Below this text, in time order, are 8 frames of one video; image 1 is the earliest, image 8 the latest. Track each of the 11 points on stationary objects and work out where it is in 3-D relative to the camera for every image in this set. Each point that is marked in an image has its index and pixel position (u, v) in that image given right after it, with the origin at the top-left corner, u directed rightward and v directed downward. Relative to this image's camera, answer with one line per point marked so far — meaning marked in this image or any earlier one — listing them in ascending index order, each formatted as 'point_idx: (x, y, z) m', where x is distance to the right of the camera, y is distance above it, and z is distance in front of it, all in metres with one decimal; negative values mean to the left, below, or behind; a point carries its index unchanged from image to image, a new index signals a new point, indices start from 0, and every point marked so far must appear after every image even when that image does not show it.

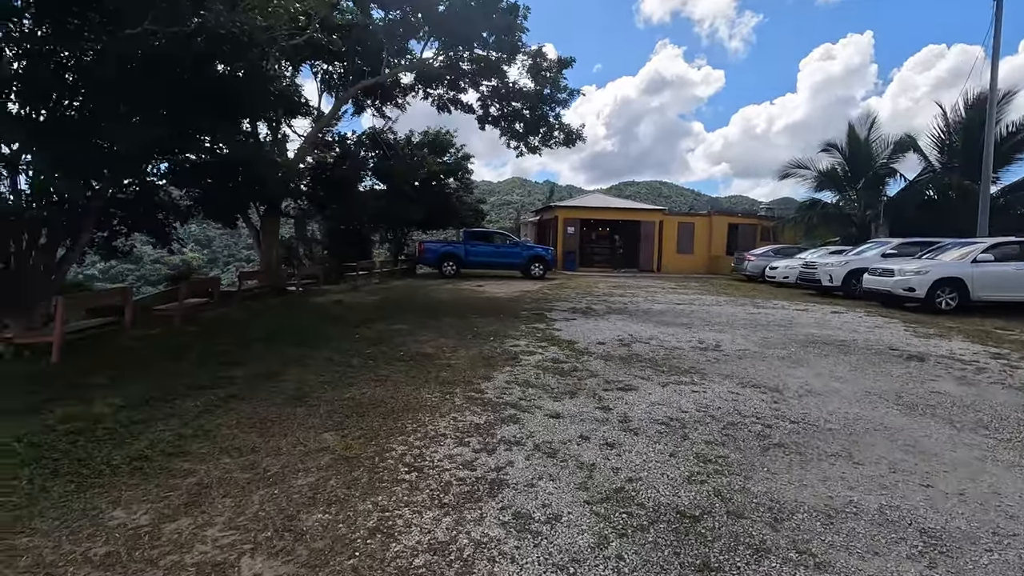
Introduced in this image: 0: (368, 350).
0: (-1.8, -0.8, +6.6) m
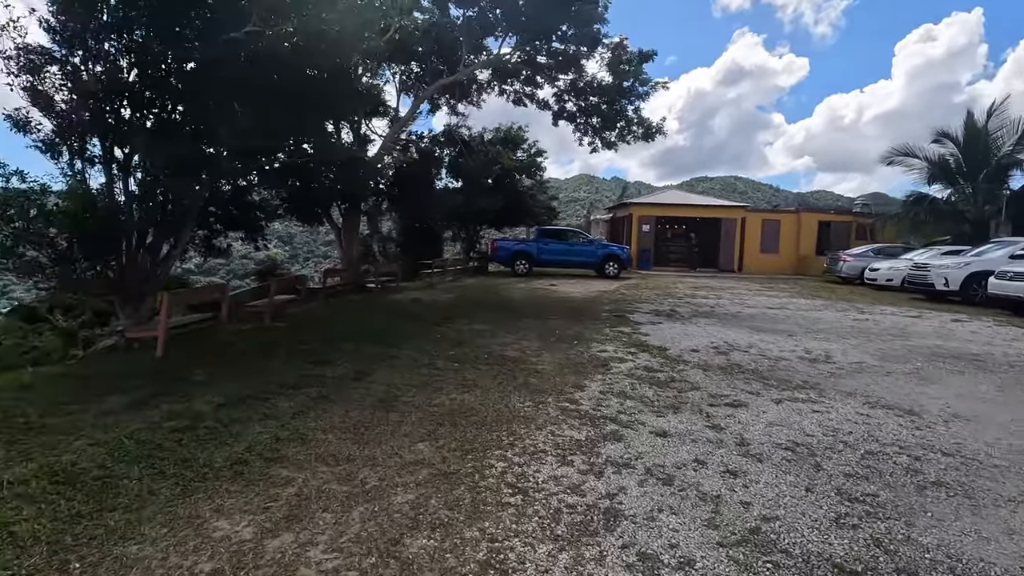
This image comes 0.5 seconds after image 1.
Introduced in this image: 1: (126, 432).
0: (-0.7, -0.8, +6.5) m
1: (-2.7, -1.0, +3.7) m
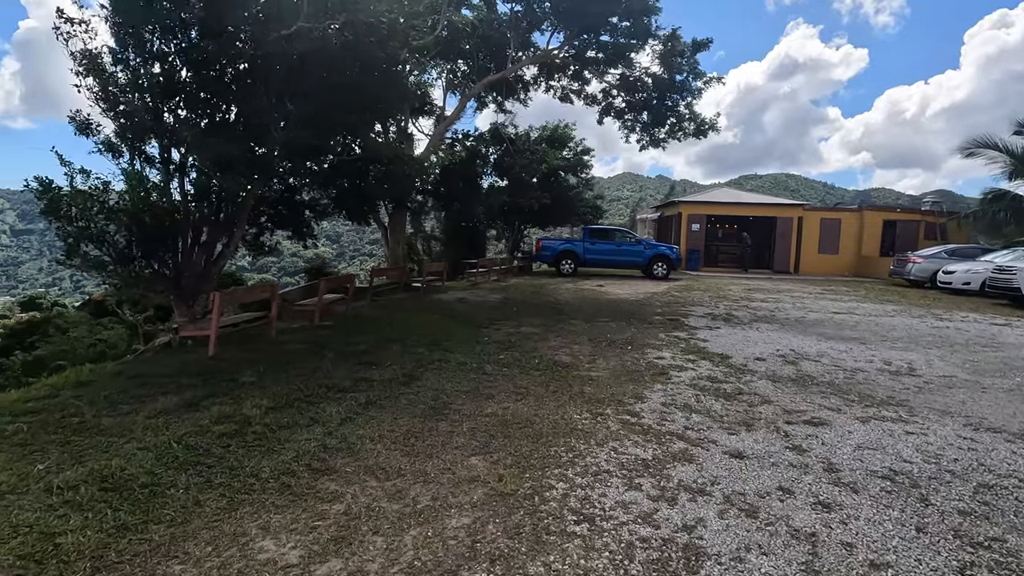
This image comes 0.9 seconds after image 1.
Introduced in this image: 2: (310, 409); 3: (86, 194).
0: (-0.1, -0.8, +6.3) m
1: (-2.3, -1.0, +3.6) m
2: (-1.6, -1.0, +4.2) m
3: (-5.4, +1.2, +6.8) m
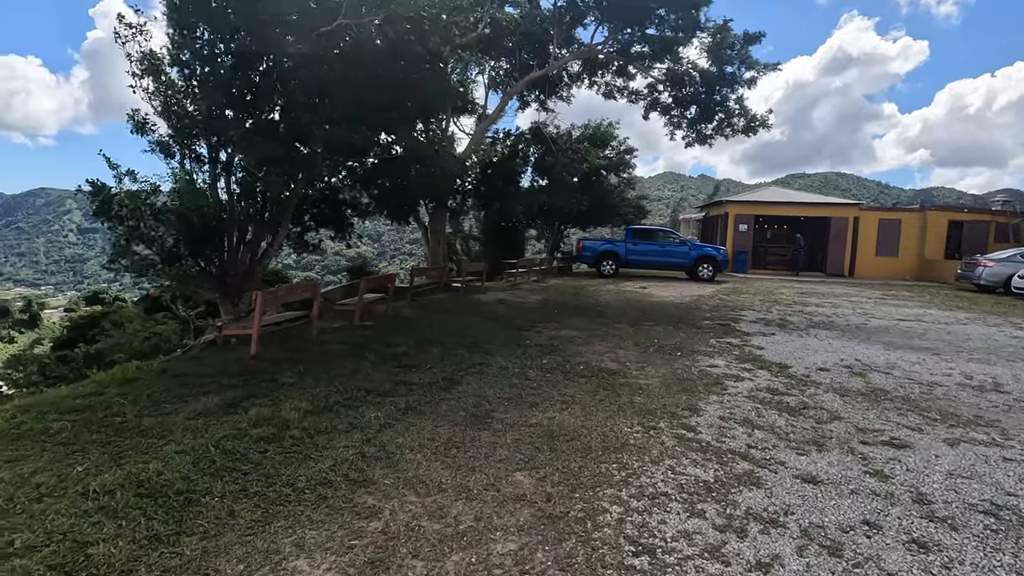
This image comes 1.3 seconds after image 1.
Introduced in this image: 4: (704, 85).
0: (+0.3, -0.8, +6.0) m
1: (-2.0, -1.0, +3.5) m
2: (-1.2, -1.0, +4.1) m
3: (-4.9, +1.2, +7.0) m
4: (+4.9, +5.2, +13.7) m
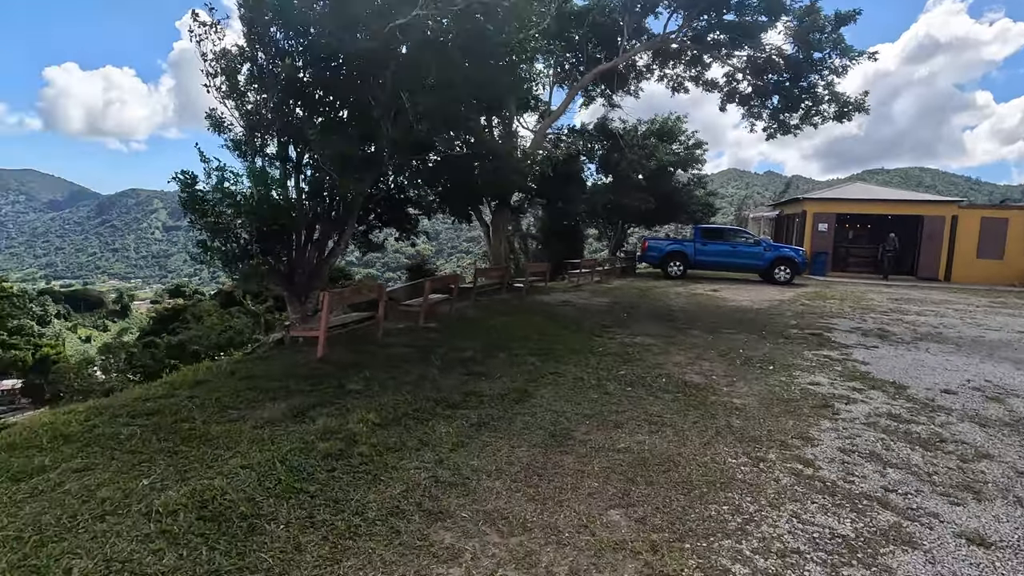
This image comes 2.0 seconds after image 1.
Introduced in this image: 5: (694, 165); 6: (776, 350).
0: (+1.1, -0.9, +5.6) m
1: (-1.4, -1.0, +3.3) m
2: (-0.7, -1.0, +3.8) m
3: (-3.9, +1.3, +7.0) m
4: (+6.5, +5.1, +12.7) m
5: (+6.7, +4.5, +19.6) m
6: (+3.4, -0.8, +6.9) m
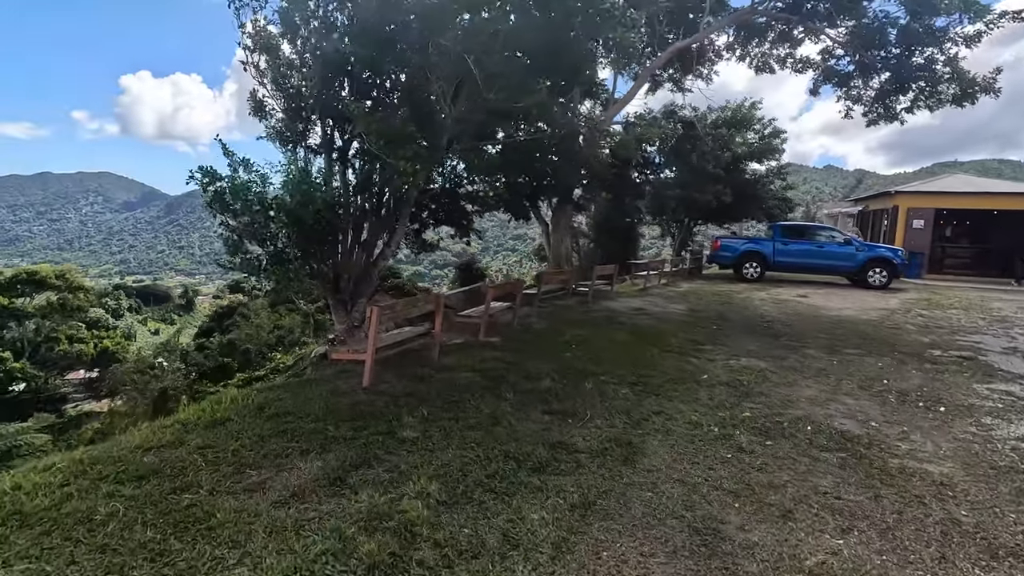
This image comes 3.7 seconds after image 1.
0: (+1.9, -1.0, +4.3) m
1: (-0.9, -1.1, +2.3) m
2: (-0.1, -1.1, +2.7) m
3: (-3.0, +1.2, +6.2) m
4: (+7.9, +4.9, +10.9) m
5: (+8.6, +4.4, +17.8) m
6: (+4.2, -0.9, +5.4) m
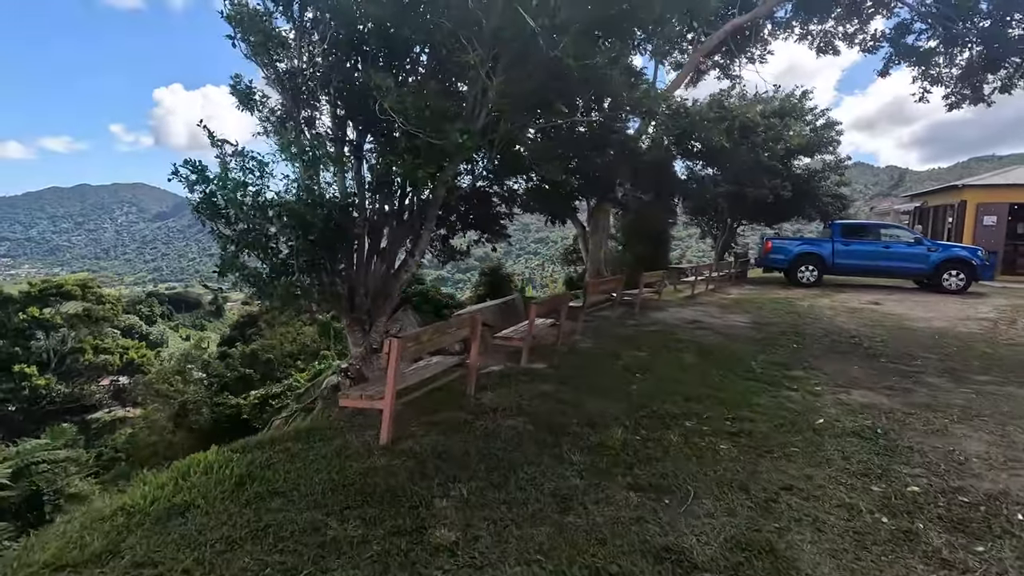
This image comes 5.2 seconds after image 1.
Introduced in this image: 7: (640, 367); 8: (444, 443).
0: (+2.3, -1.1, +3.0) m
1: (-0.5, -1.3, +1.1) m
2: (+0.3, -1.3, +1.5) m
3: (-2.6, +1.0, +5.1) m
4: (+8.5, +4.8, +9.4) m
5: (+9.5, +4.2, +16.3) m
6: (+4.7, -1.1, +4.1) m
7: (+1.4, -0.8, +5.7) m
8: (-0.5, -1.0, +3.6) m
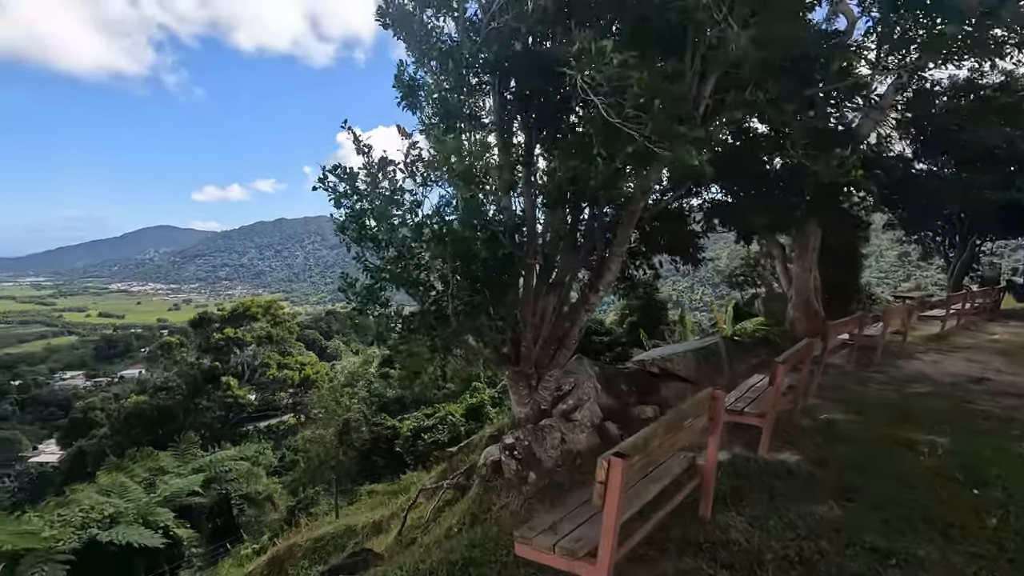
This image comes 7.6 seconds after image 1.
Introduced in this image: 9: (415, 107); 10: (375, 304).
0: (+3.2, -1.4, +0.7) m
1: (0.0, -1.5, -0.4) m
2: (+0.9, -1.5, -0.3) m
3: (-0.9, +0.6, +4.1) m
4: (+11.0, +4.3, +5.5) m
5: (+13.7, +3.4, +11.8) m
6: (+5.8, -1.4, +1.1) m
7: (+3.0, -1.2, +3.6) m
8: (+0.7, -1.3, +1.9) m
9: (-0.8, +1.5, +4.7) m
10: (-1.1, -0.1, +4.4) m
